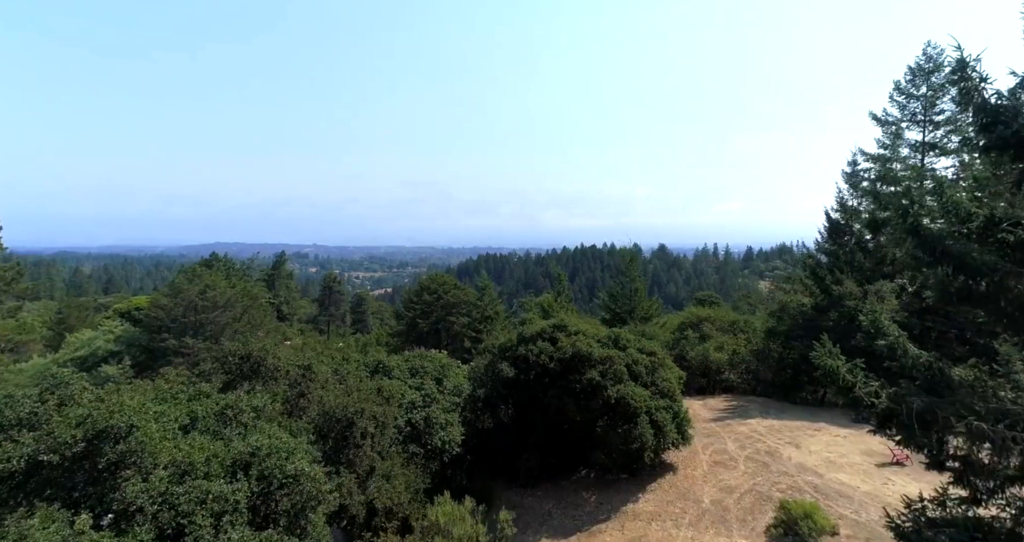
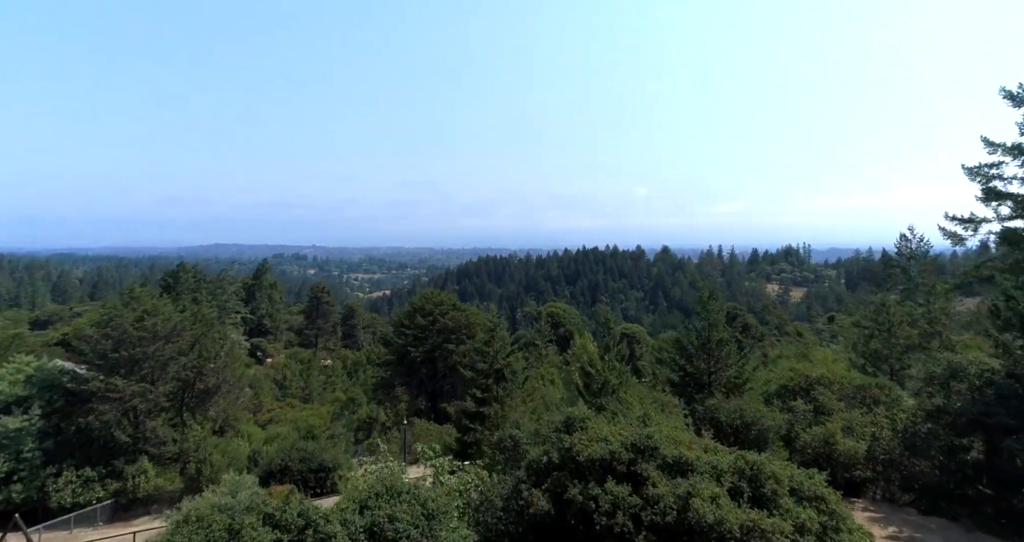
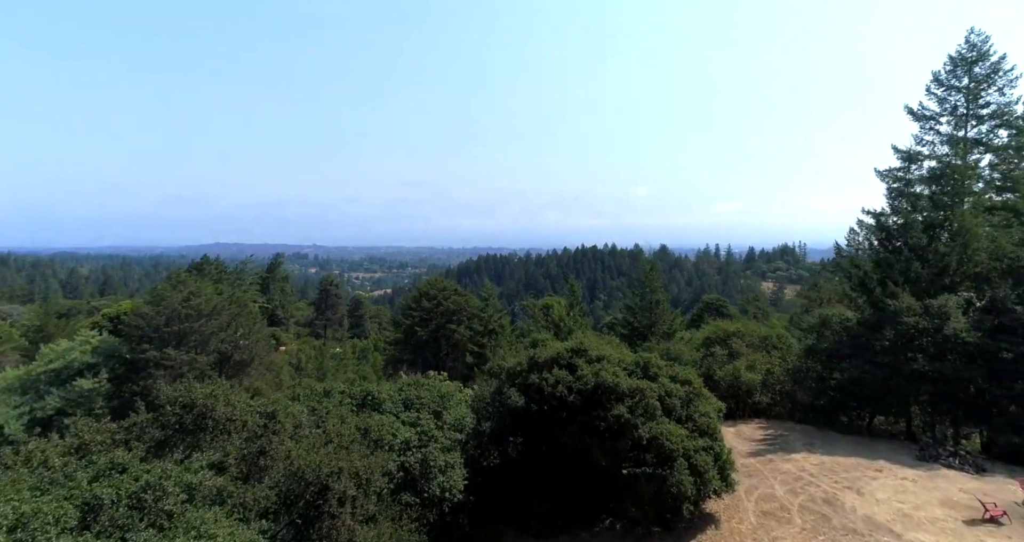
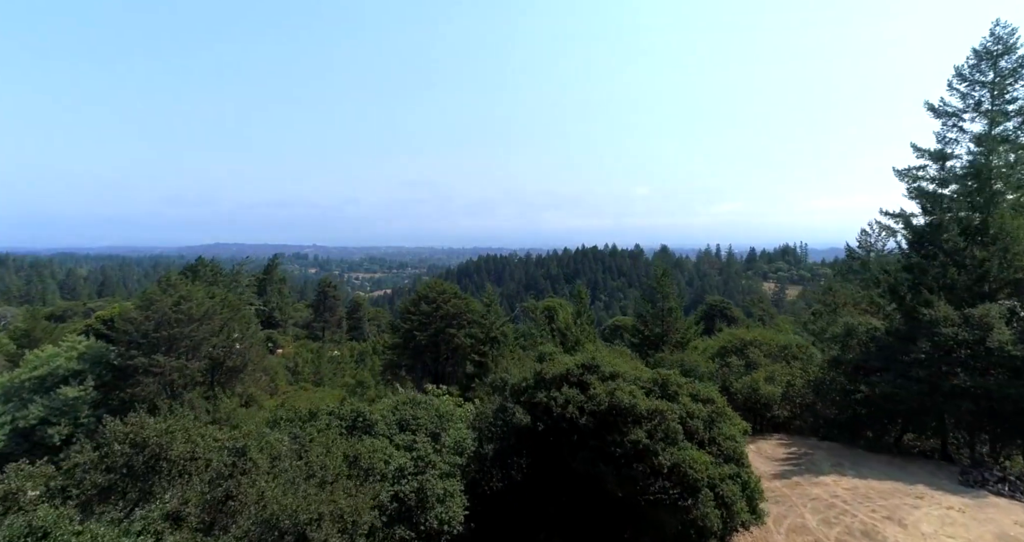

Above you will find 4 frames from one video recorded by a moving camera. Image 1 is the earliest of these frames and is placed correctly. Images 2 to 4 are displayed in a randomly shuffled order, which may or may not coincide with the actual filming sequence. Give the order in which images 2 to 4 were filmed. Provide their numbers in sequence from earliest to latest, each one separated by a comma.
3, 4, 2
